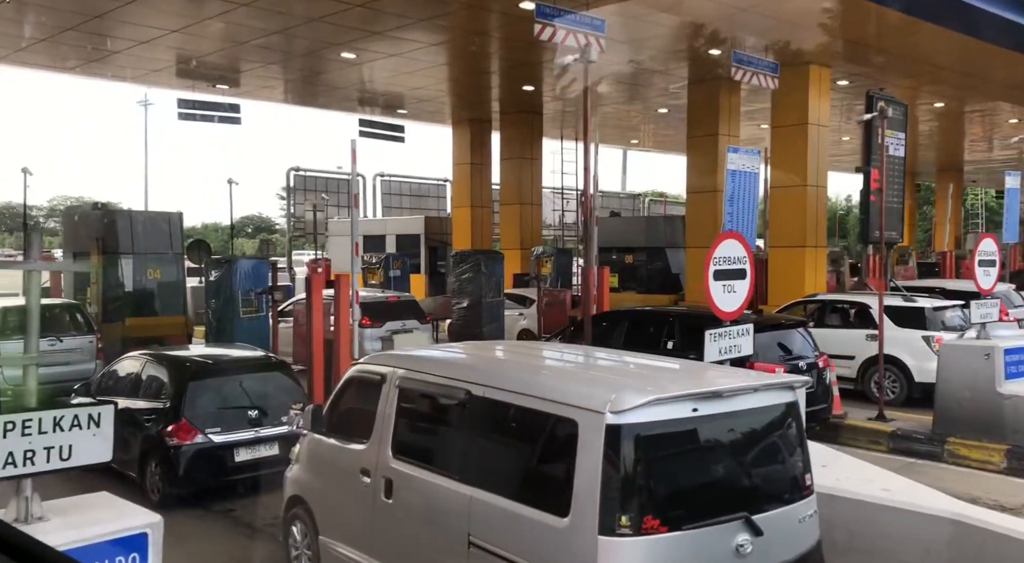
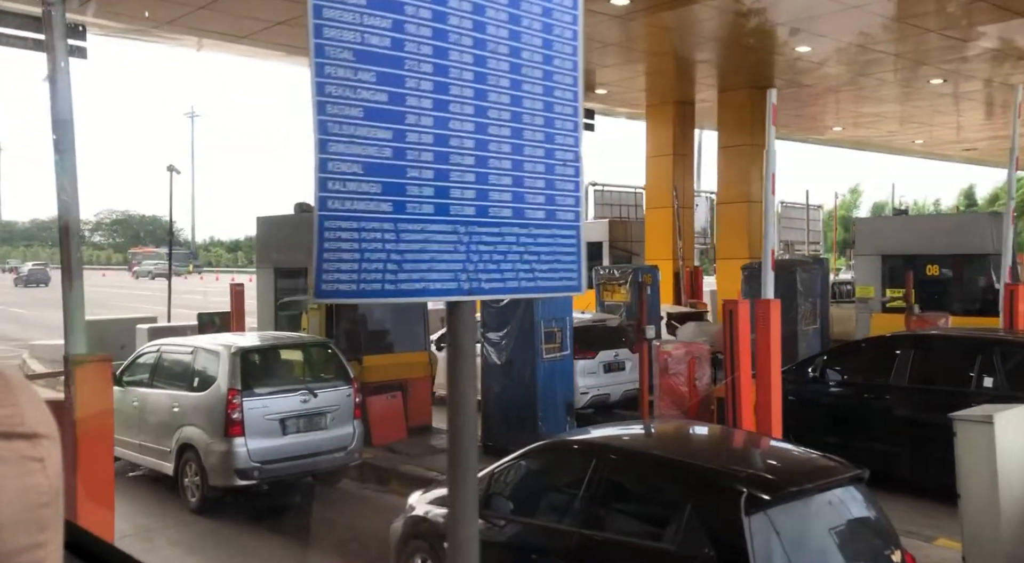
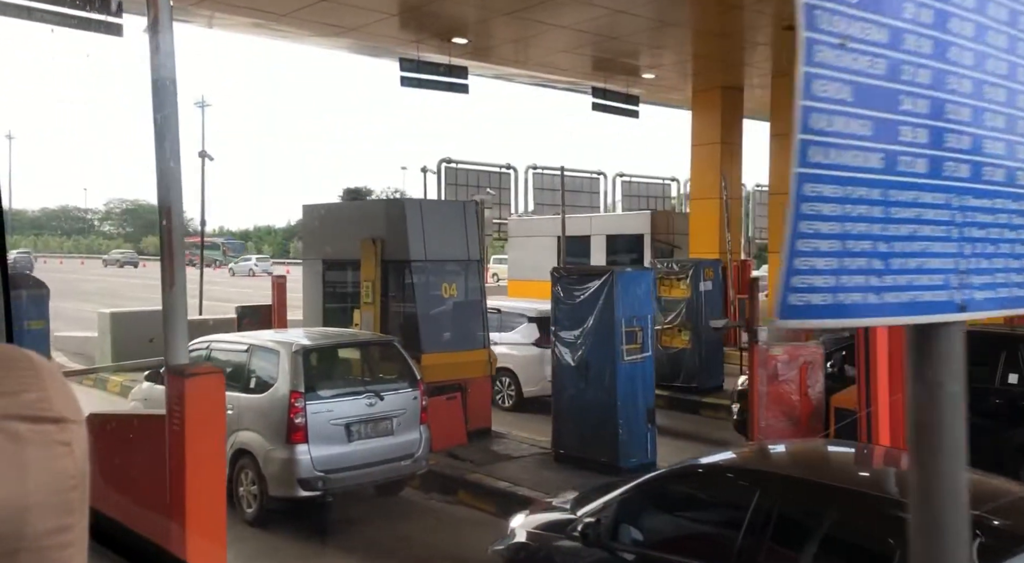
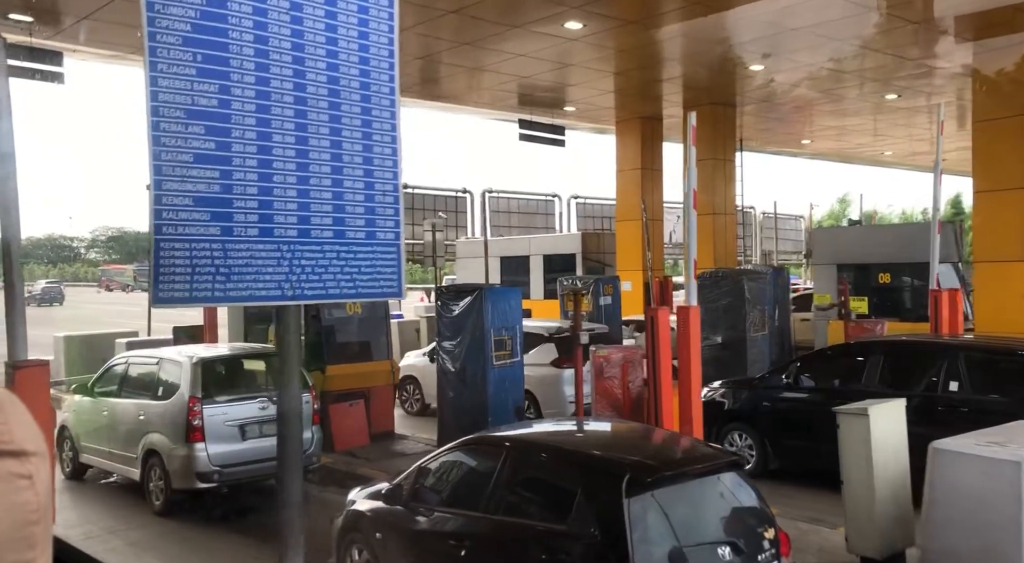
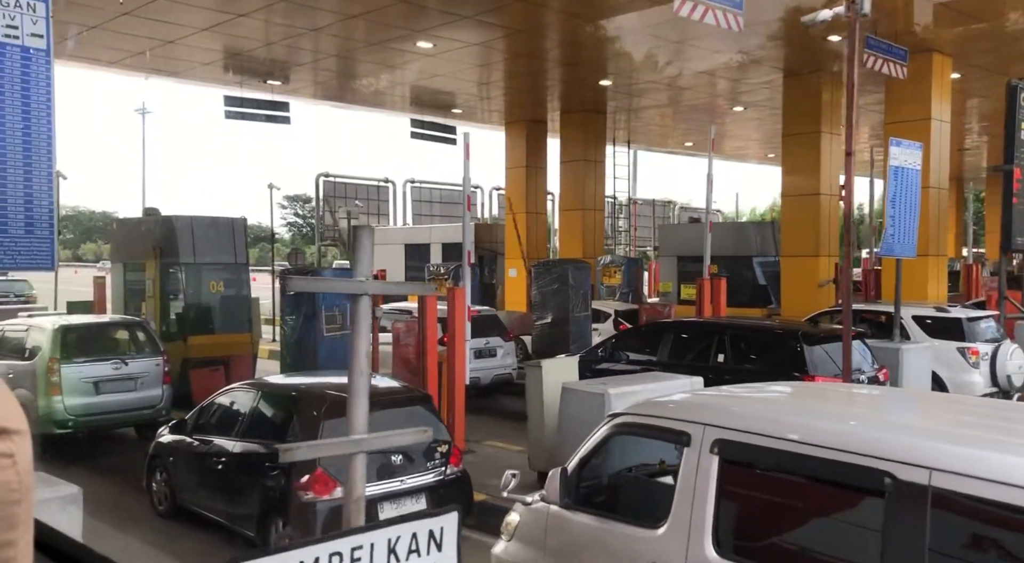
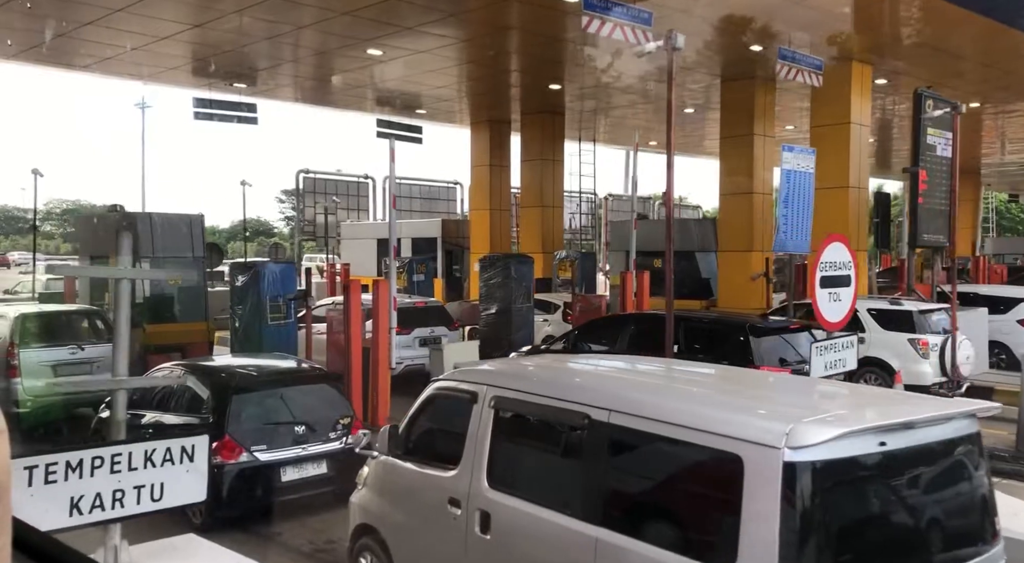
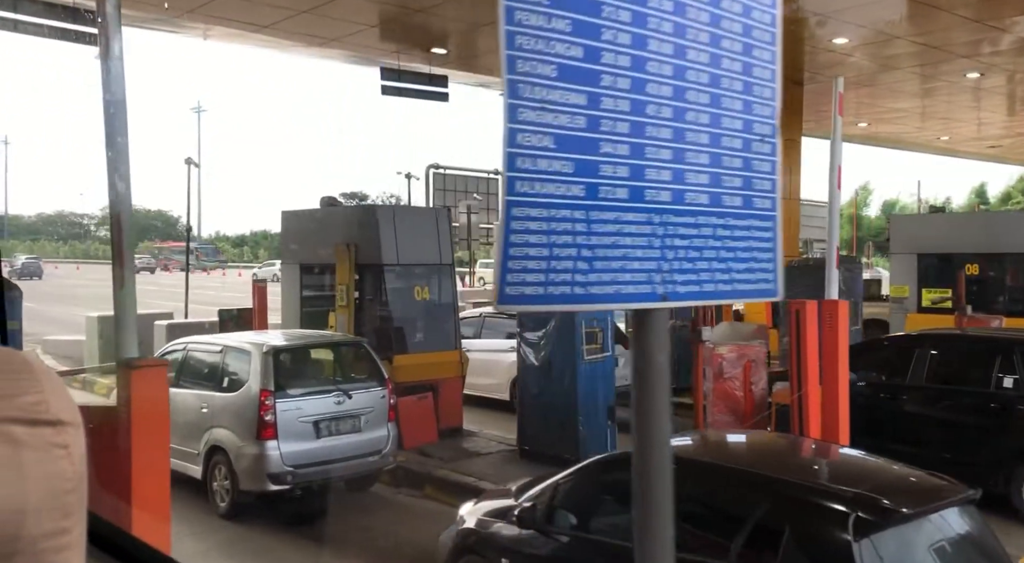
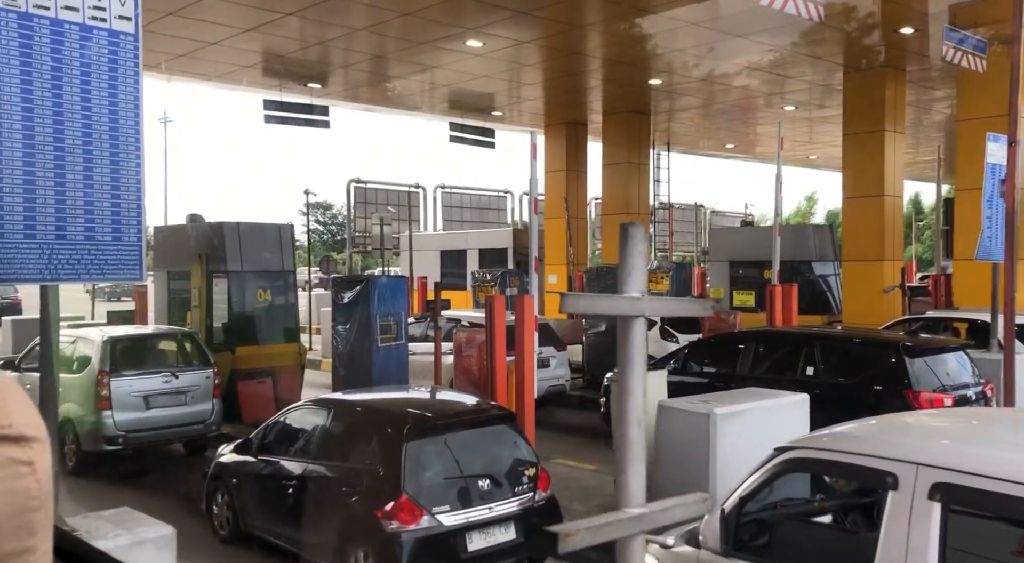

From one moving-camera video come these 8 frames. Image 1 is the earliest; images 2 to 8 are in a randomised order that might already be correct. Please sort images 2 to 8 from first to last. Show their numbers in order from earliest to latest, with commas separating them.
6, 5, 8, 4, 2, 7, 3
